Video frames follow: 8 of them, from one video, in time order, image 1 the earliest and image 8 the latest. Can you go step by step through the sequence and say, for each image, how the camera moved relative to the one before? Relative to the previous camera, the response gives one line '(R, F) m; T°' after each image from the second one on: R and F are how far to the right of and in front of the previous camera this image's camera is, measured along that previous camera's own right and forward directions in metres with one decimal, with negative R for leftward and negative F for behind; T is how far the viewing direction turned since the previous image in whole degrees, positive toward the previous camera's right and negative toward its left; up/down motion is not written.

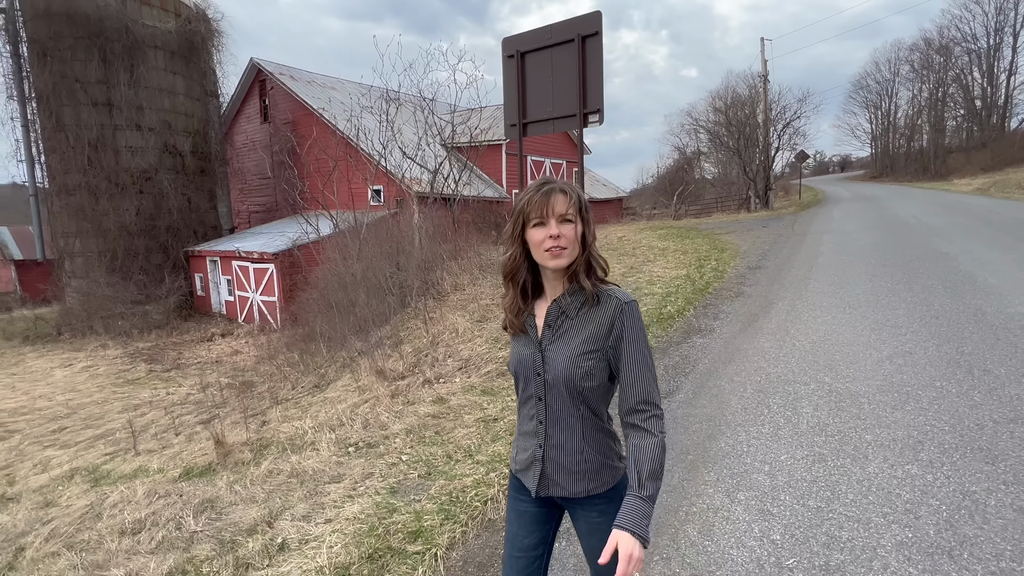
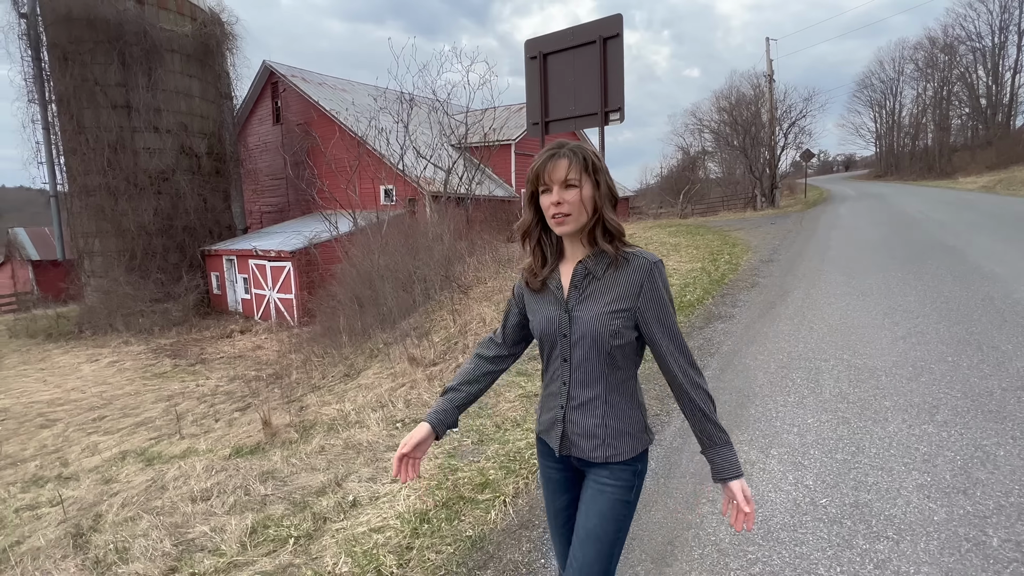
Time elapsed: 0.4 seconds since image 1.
(-0.3, -0.3) m; 0°
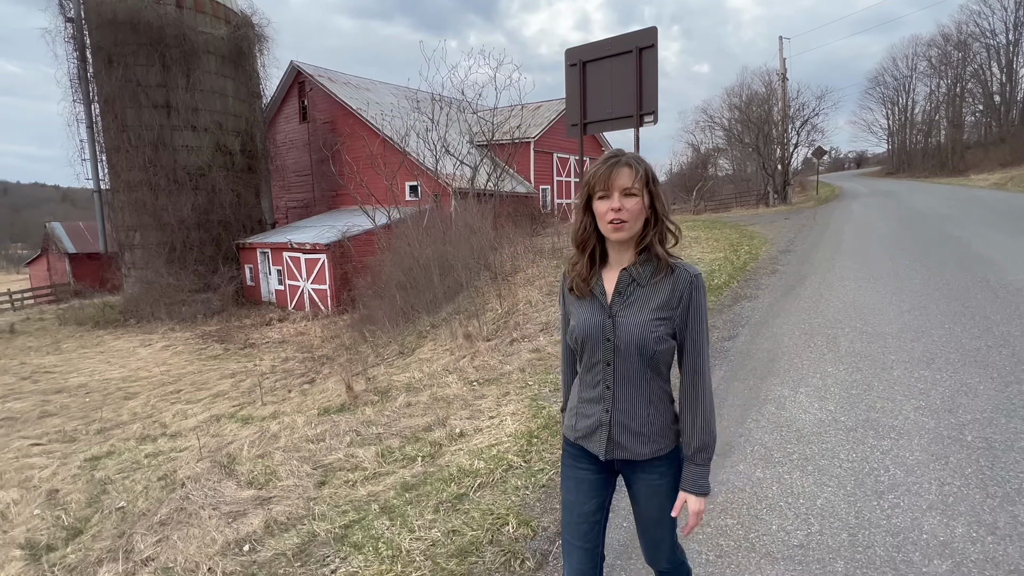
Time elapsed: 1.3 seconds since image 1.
(-0.5, -0.8) m; -1°
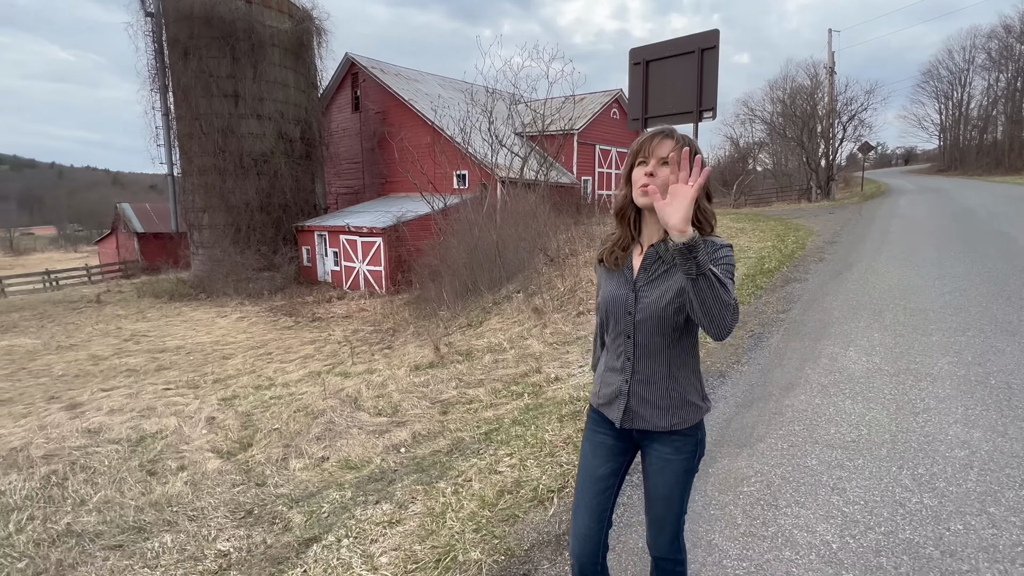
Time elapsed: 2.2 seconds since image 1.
(-0.6, -0.8) m; -3°
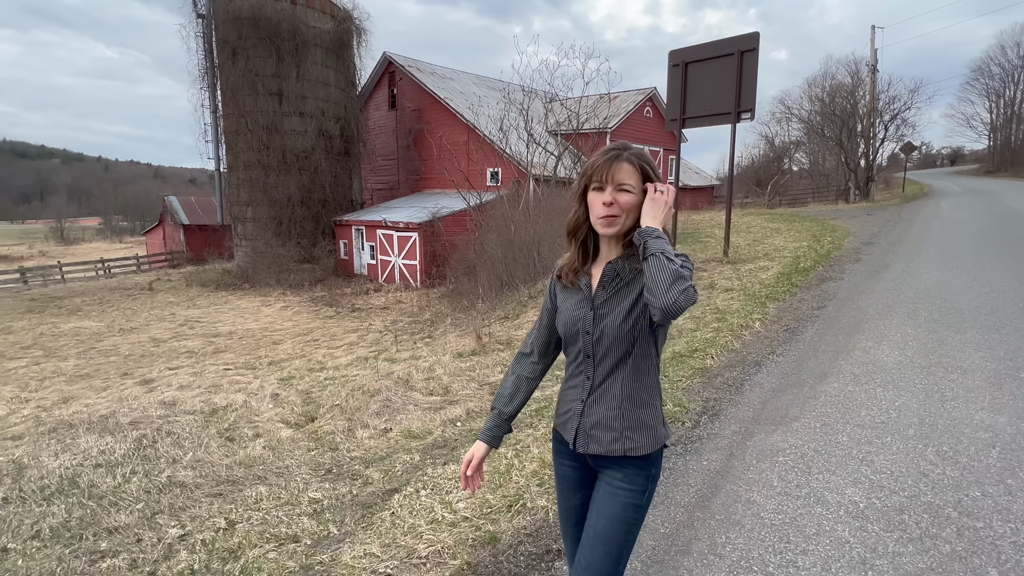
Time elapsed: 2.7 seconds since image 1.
(-0.2, -0.4) m; -3°
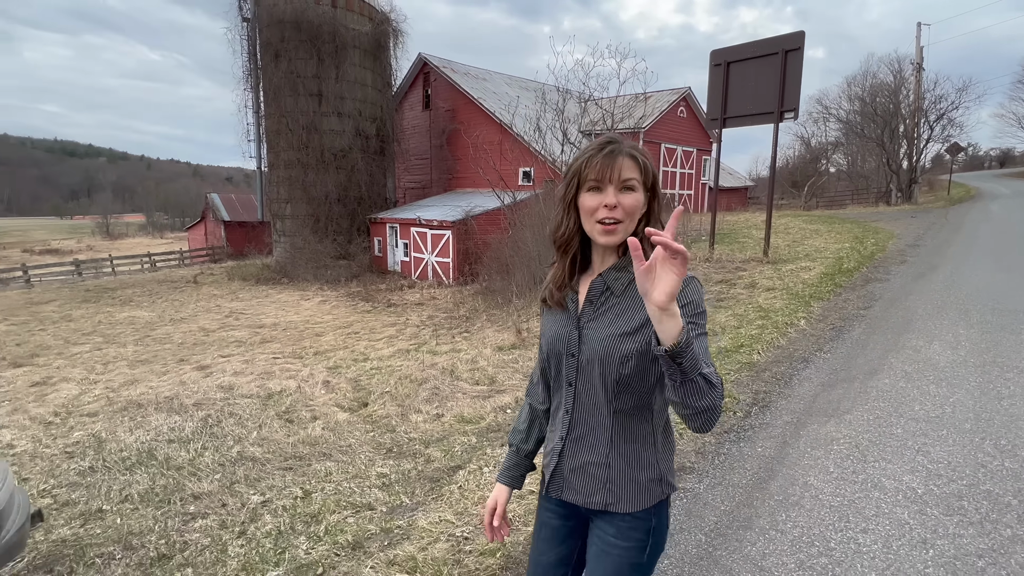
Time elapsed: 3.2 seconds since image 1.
(-0.2, -0.2) m; -3°
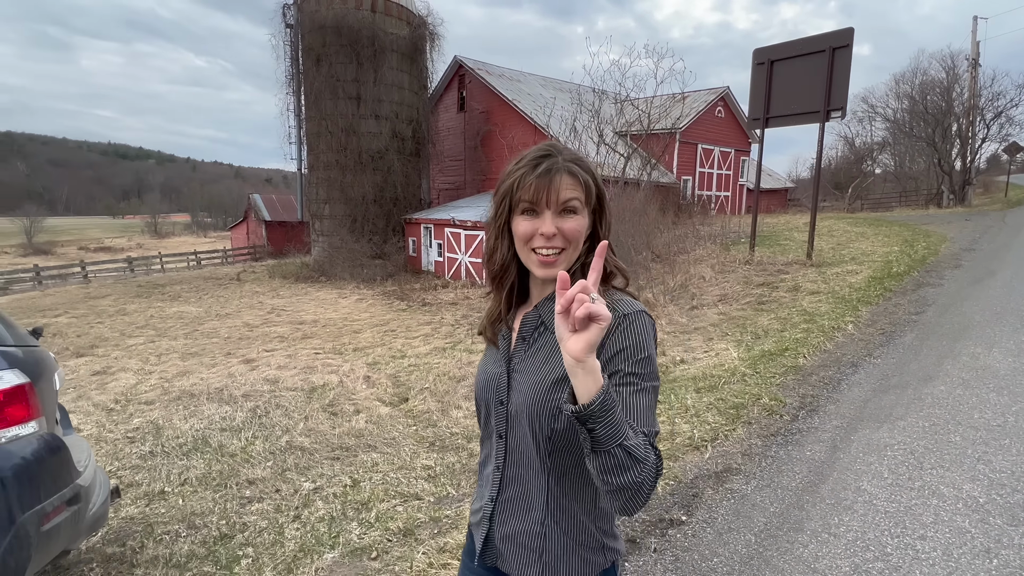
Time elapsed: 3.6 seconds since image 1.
(-0.1, -0.1) m; -3°
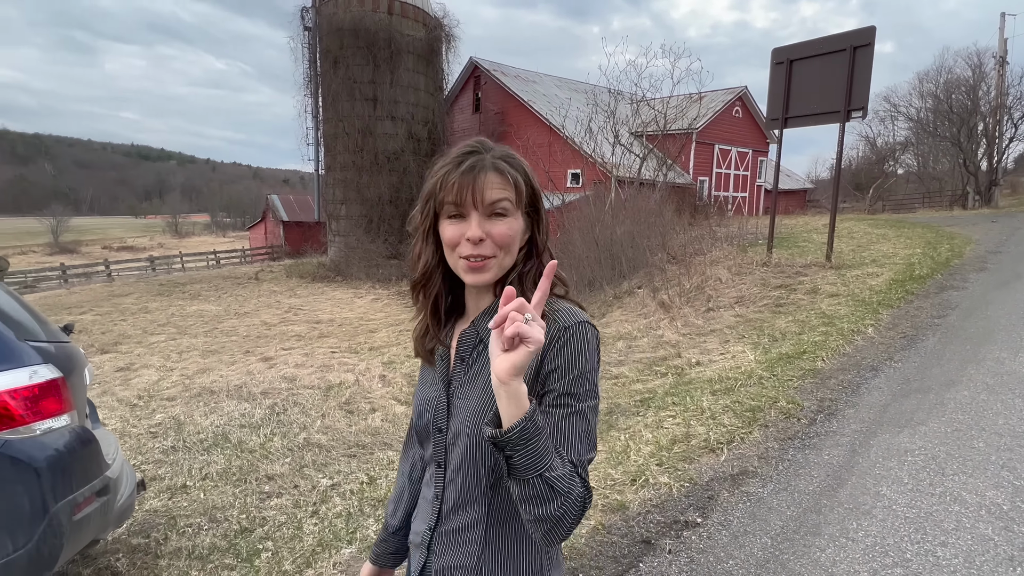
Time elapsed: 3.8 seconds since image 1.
(0.0, 0.0) m; -2°
